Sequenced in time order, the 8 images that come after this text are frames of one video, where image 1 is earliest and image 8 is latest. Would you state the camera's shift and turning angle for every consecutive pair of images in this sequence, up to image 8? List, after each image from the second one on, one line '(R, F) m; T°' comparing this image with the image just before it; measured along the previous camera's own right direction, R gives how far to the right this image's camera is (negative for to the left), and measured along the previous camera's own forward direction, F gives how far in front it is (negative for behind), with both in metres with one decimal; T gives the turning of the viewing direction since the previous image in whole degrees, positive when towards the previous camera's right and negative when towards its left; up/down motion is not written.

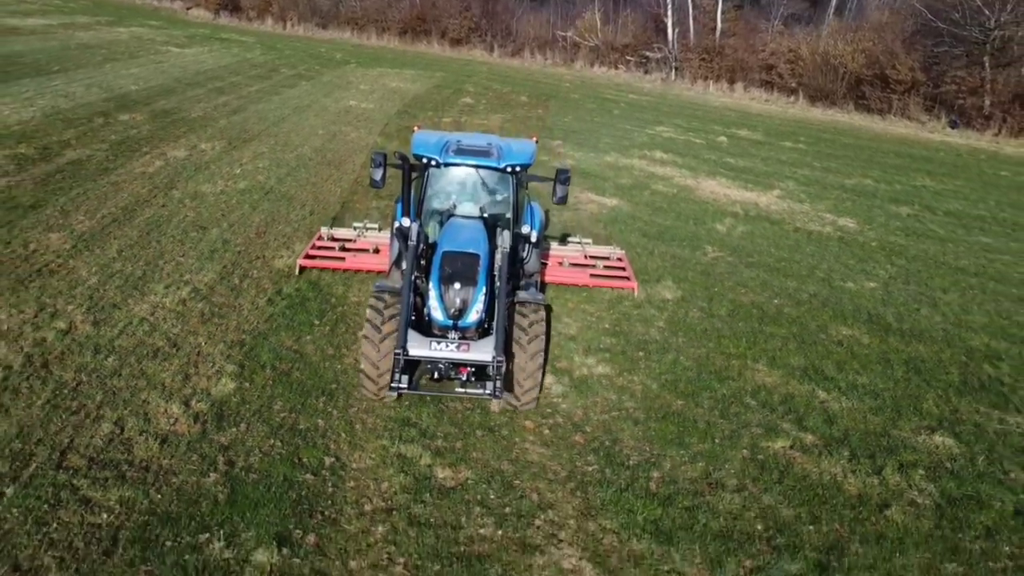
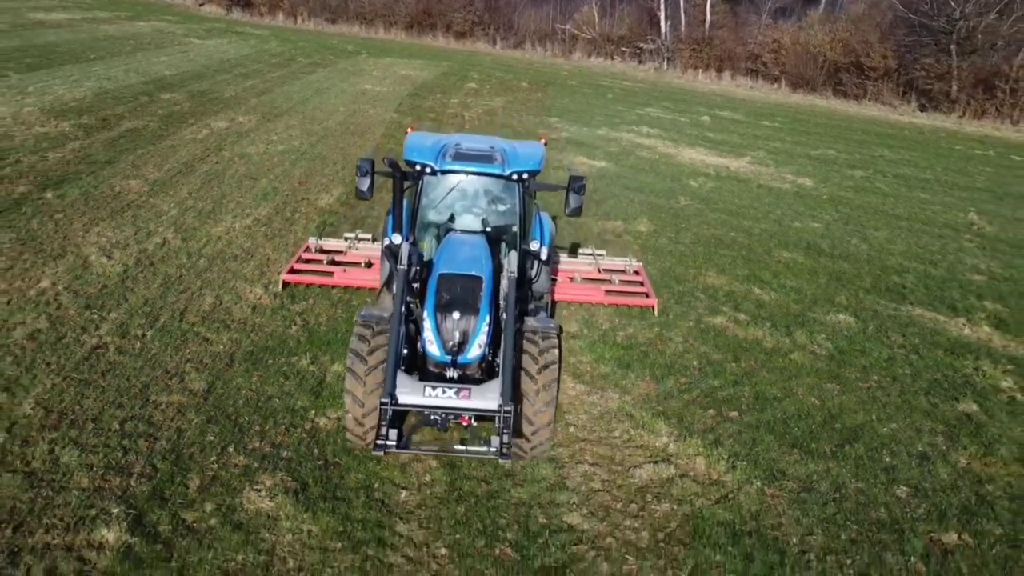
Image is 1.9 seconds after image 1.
(0.0, -2.1) m; 0°
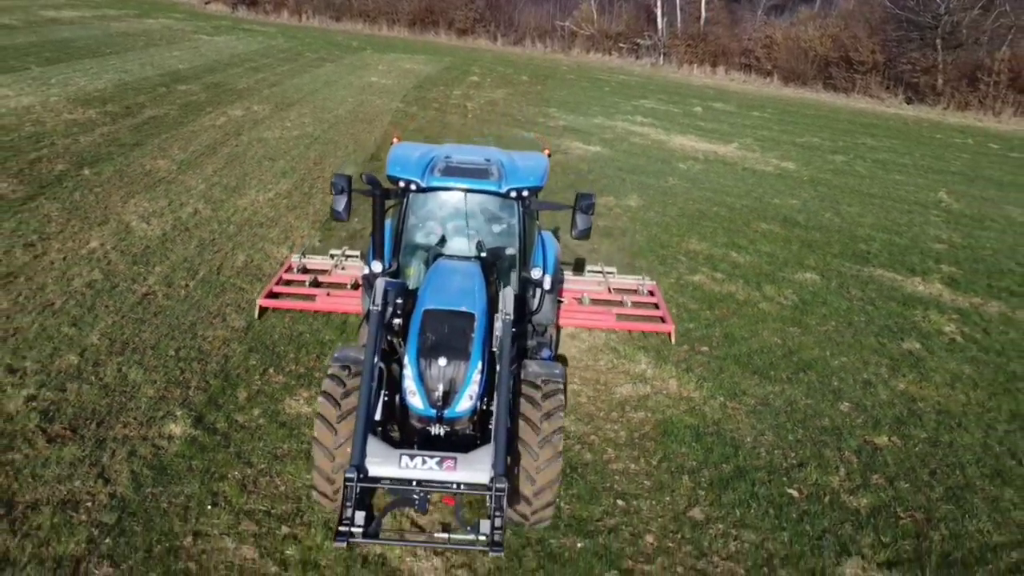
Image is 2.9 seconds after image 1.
(0.0, -1.0) m; 0°
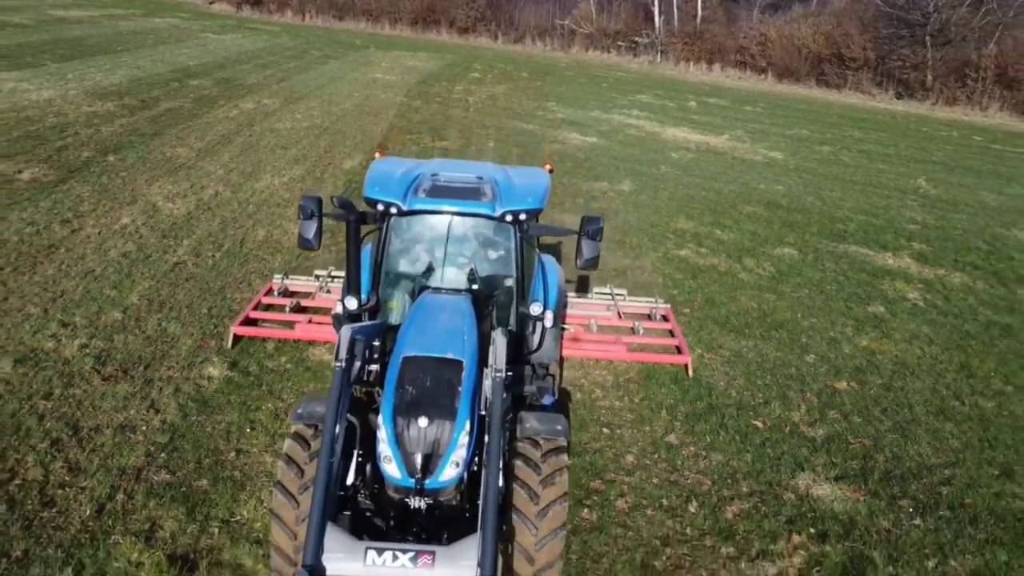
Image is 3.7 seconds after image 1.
(0.0, -0.8) m; 0°
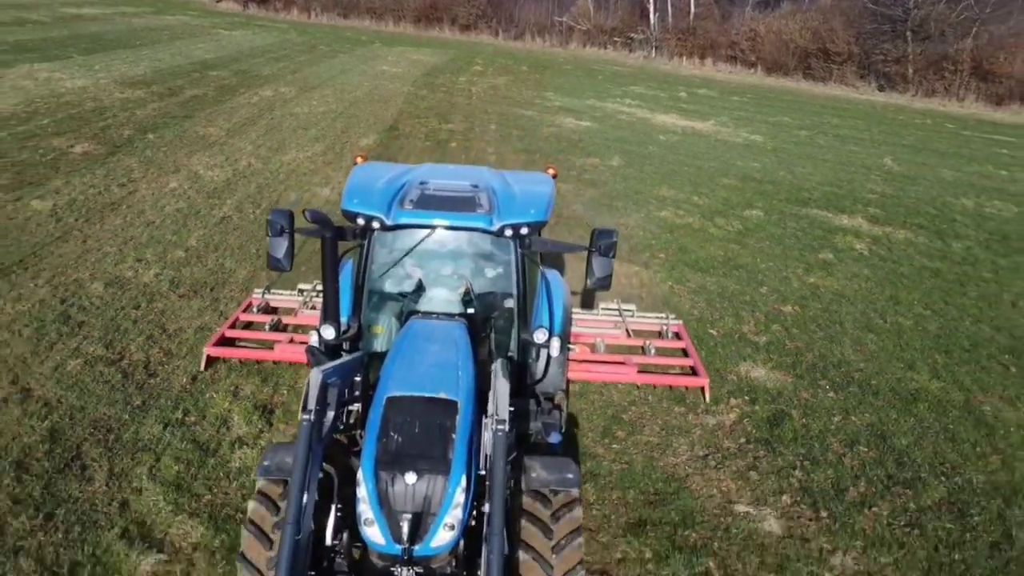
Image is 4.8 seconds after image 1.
(0.0, -1.5) m; 0°
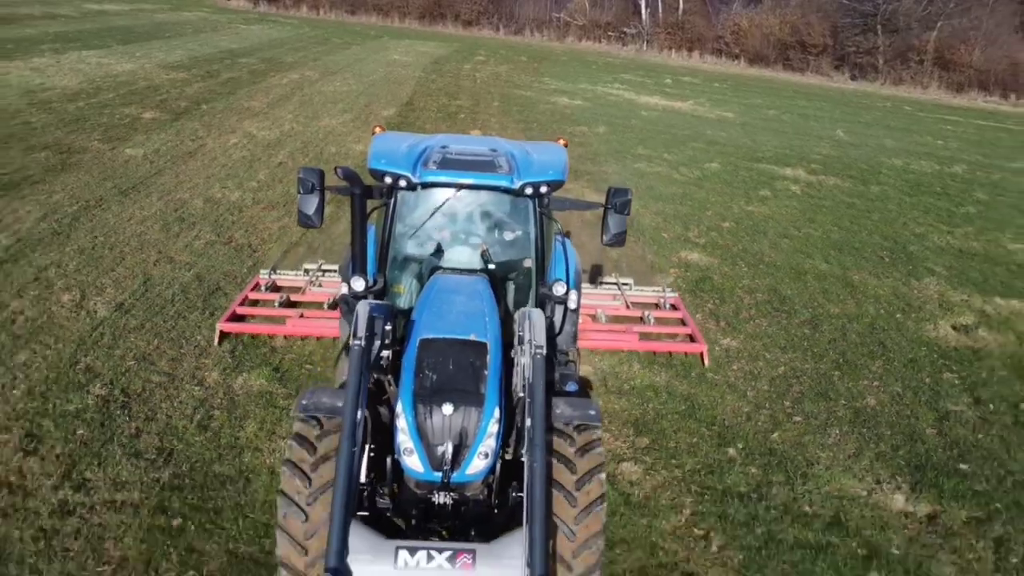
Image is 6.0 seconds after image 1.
(0.0, -2.6) m; 0°
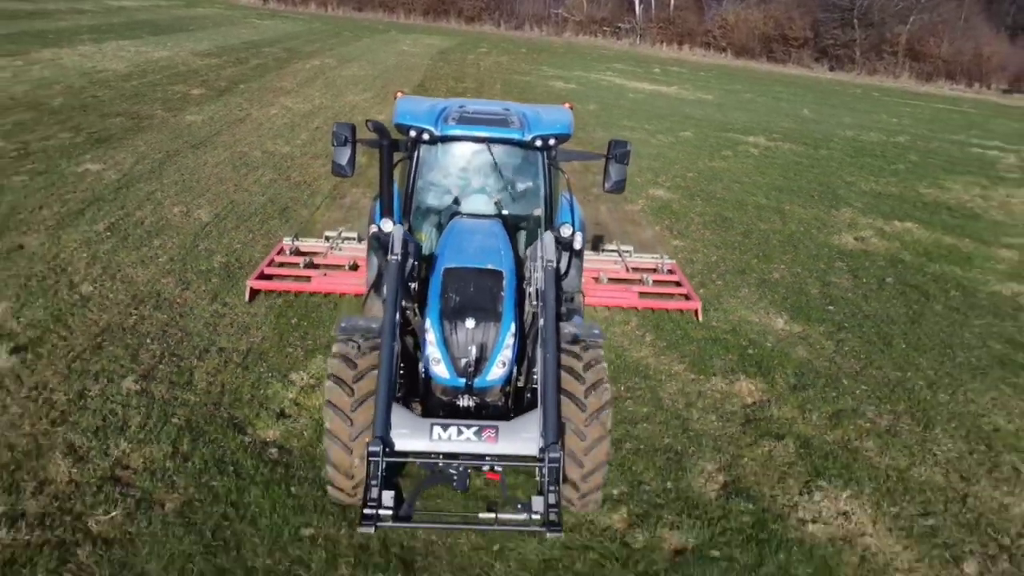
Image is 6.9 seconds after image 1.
(0.0, -2.4) m; 0°
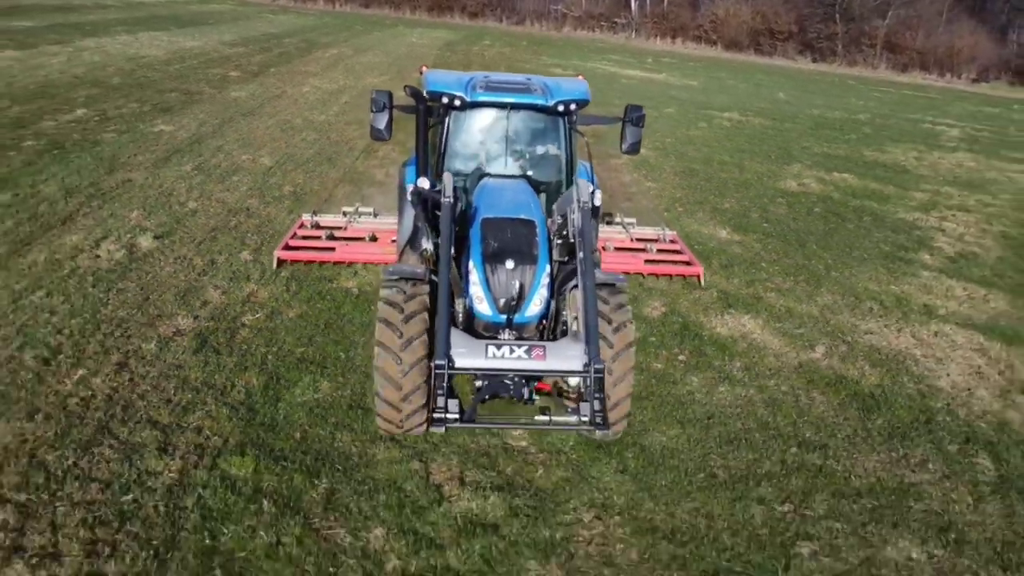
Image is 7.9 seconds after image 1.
(0.0, -2.3) m; 0°
